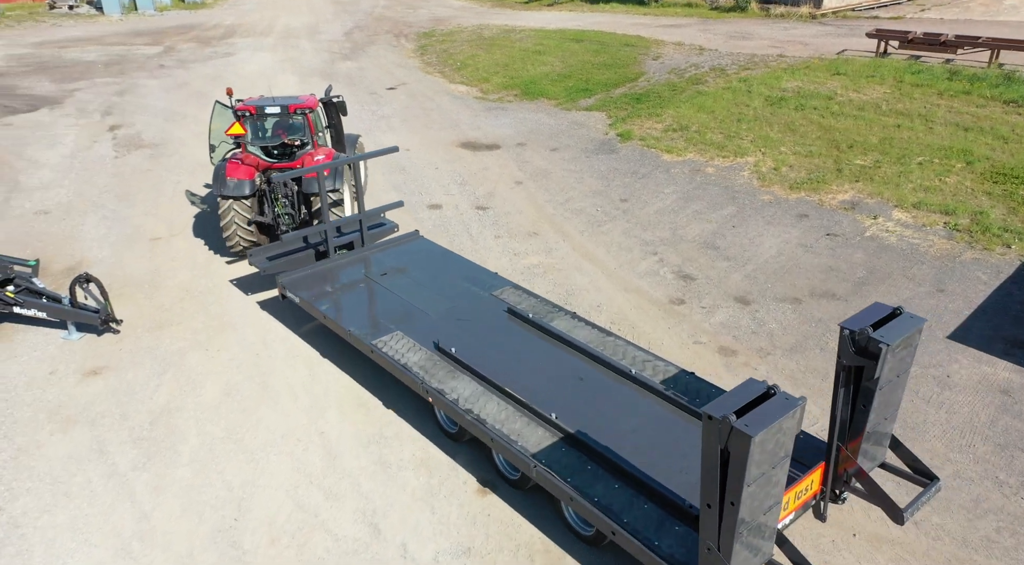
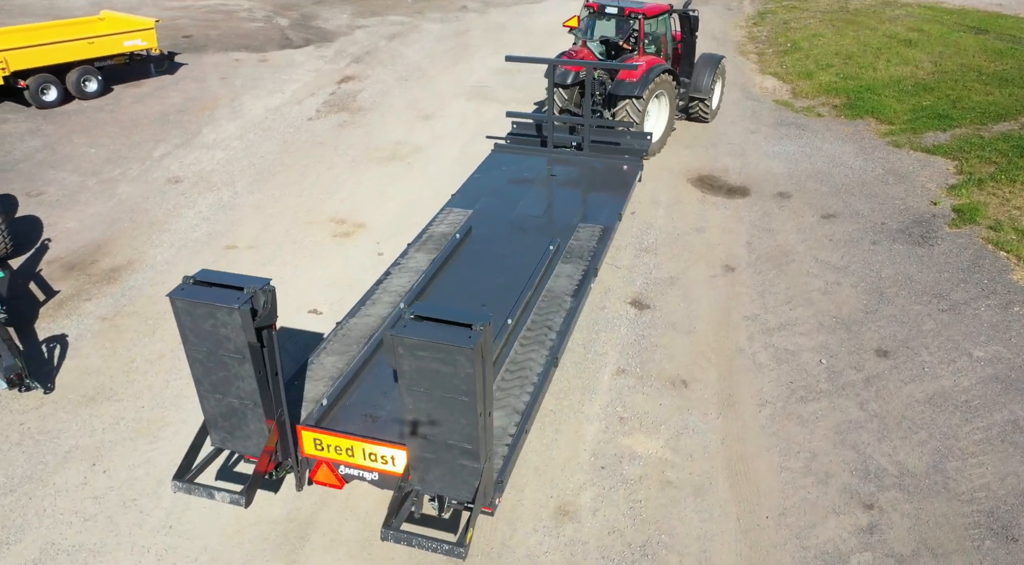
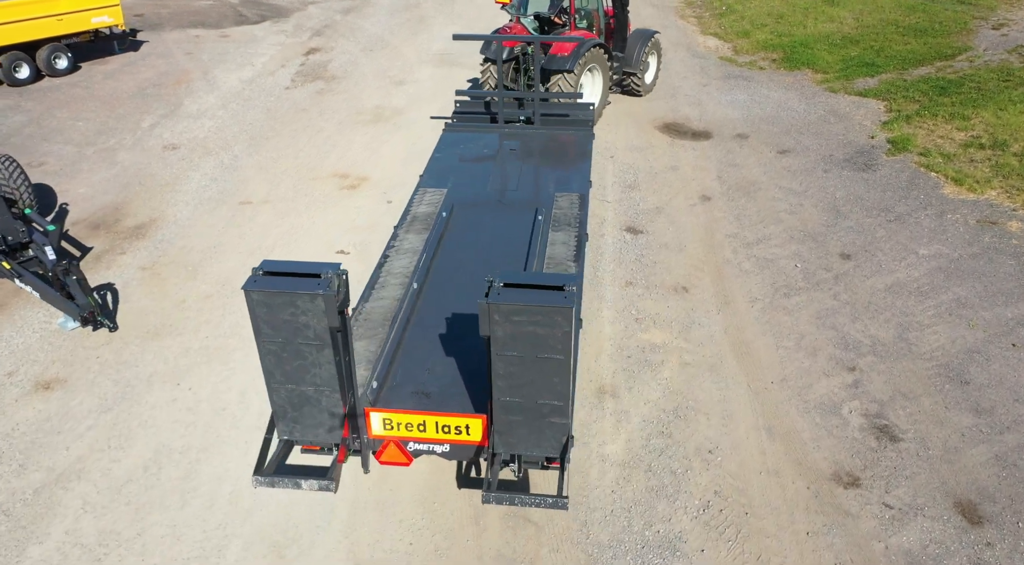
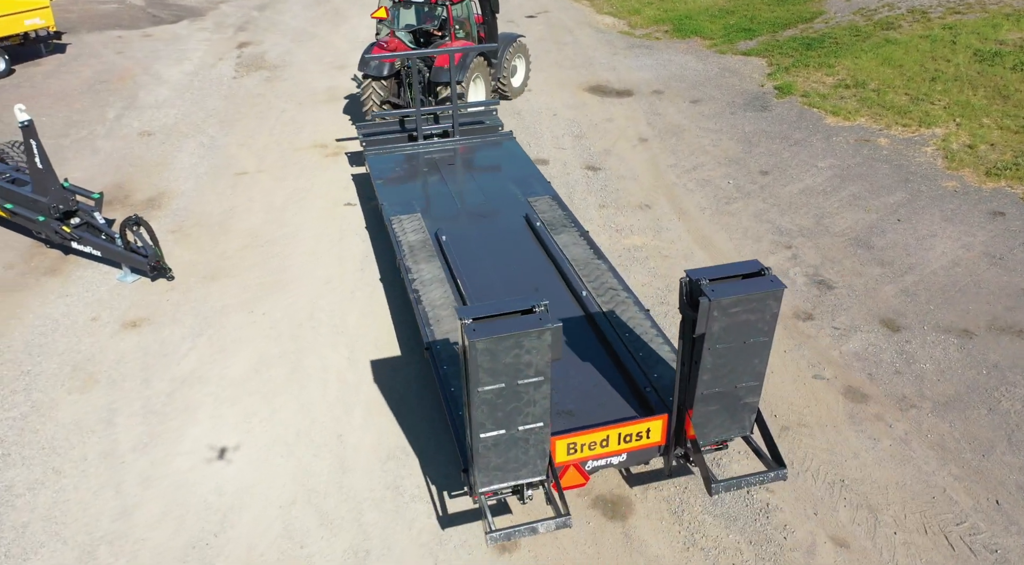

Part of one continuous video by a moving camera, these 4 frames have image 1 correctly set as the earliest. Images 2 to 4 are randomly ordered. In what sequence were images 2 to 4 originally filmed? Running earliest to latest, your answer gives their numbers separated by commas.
4, 3, 2
